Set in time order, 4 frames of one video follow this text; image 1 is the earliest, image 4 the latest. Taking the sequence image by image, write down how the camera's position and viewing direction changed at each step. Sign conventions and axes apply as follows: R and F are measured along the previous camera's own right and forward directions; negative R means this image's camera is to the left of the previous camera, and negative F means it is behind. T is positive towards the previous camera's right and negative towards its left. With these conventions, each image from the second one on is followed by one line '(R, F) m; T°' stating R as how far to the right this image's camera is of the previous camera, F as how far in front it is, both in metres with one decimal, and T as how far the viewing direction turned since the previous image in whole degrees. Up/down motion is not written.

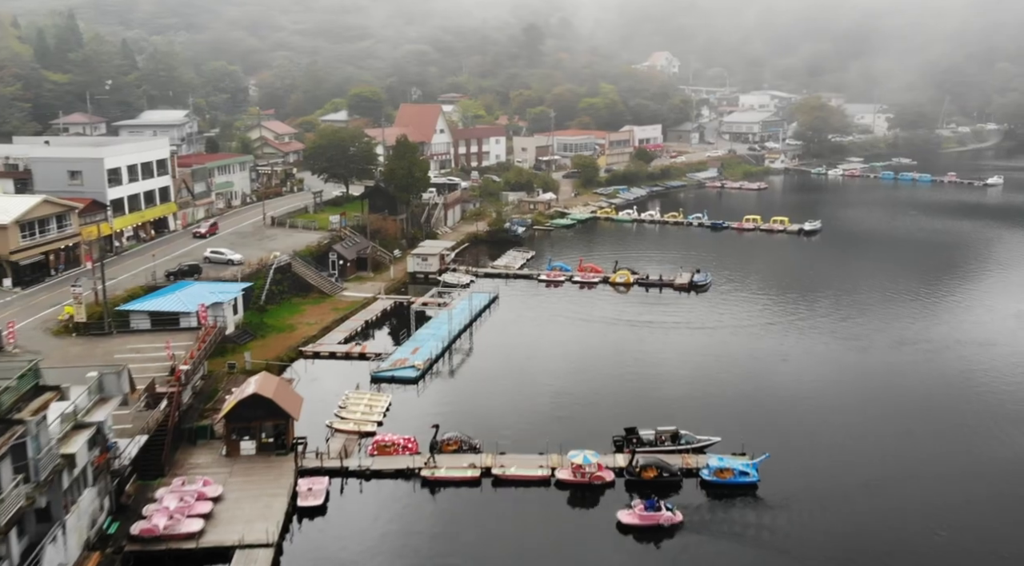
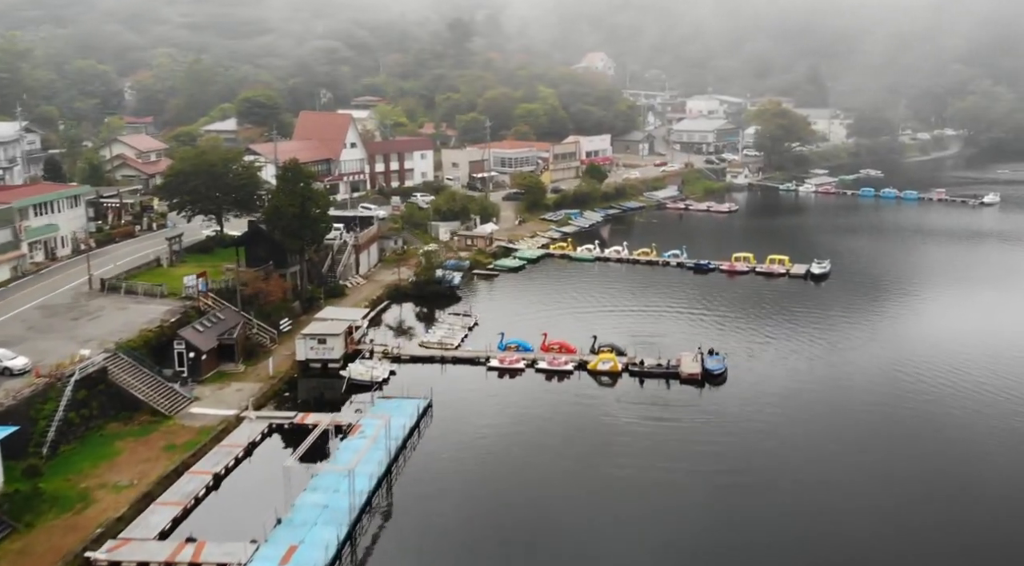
(-0.2, +5.7) m; +5°
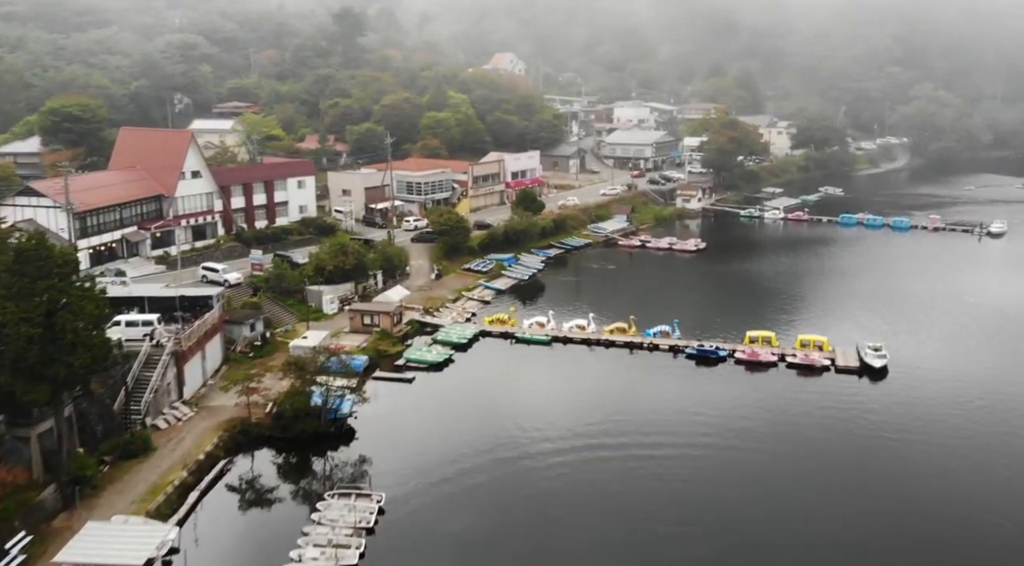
(-0.3, +6.8) m; +6°
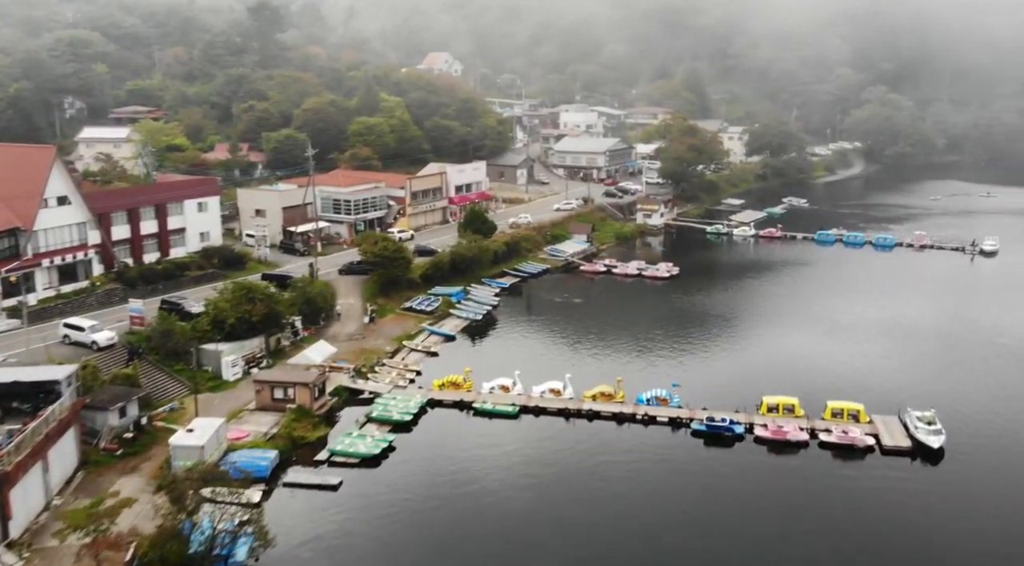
(-0.3, +3.2) m; +4°
